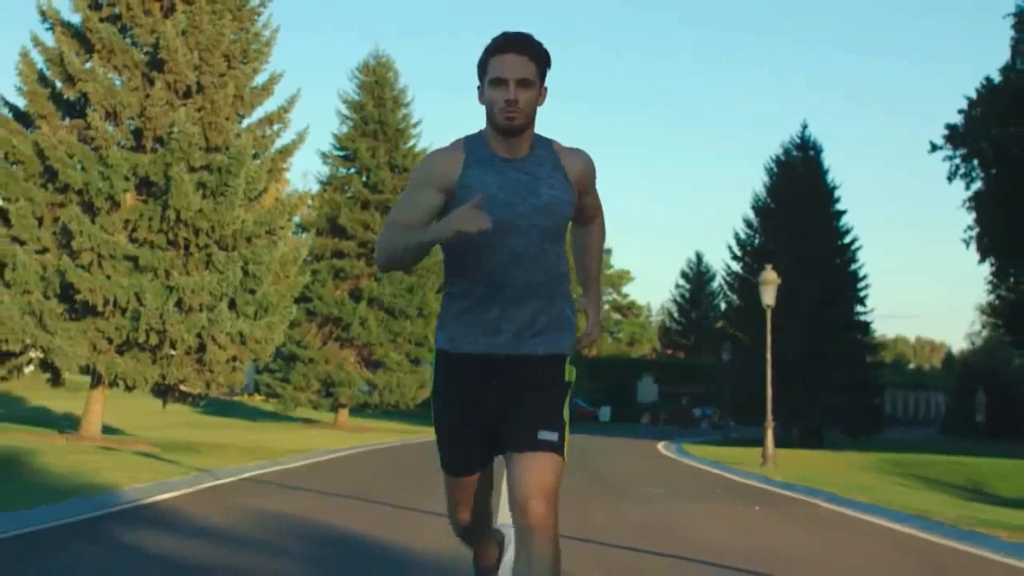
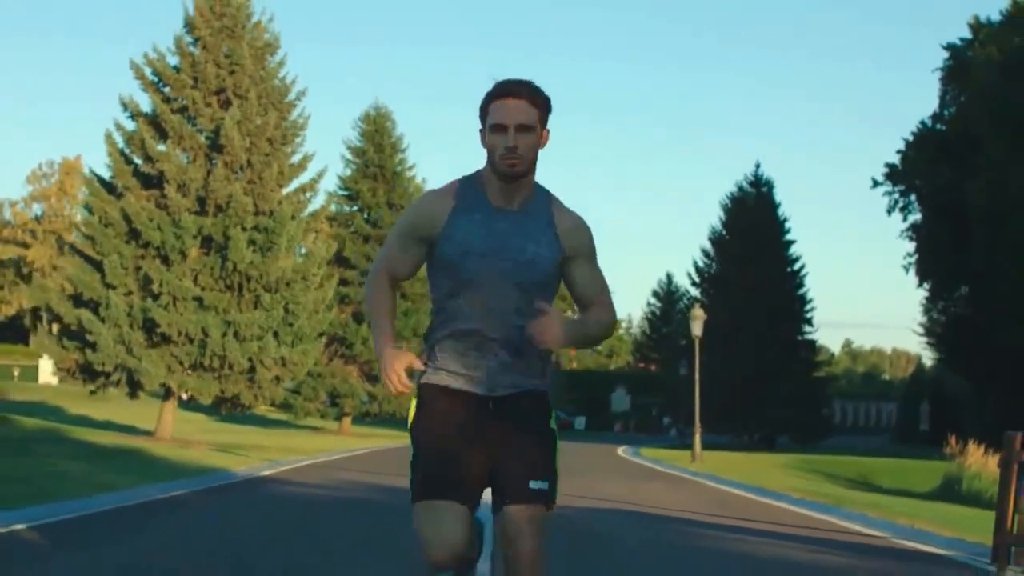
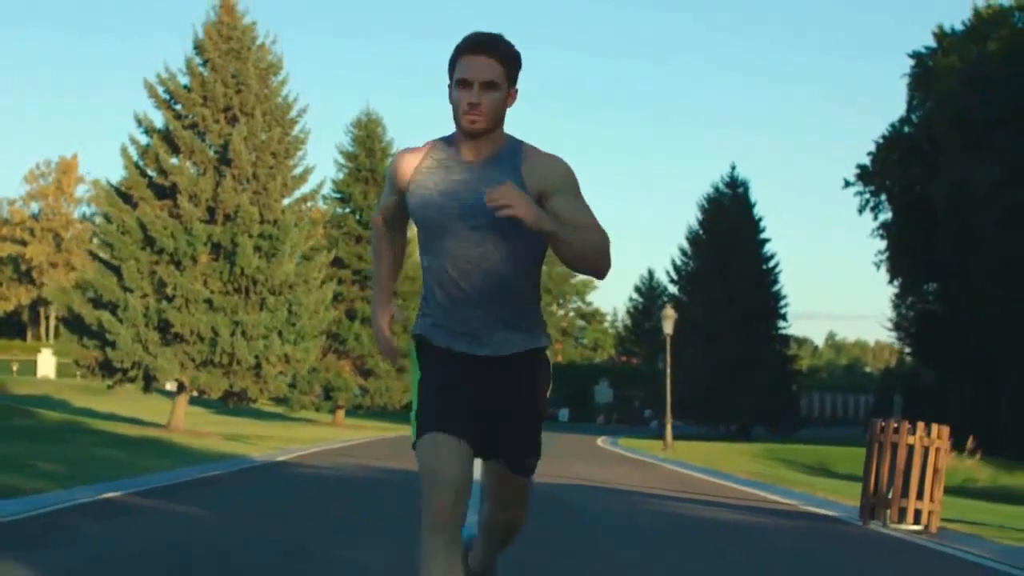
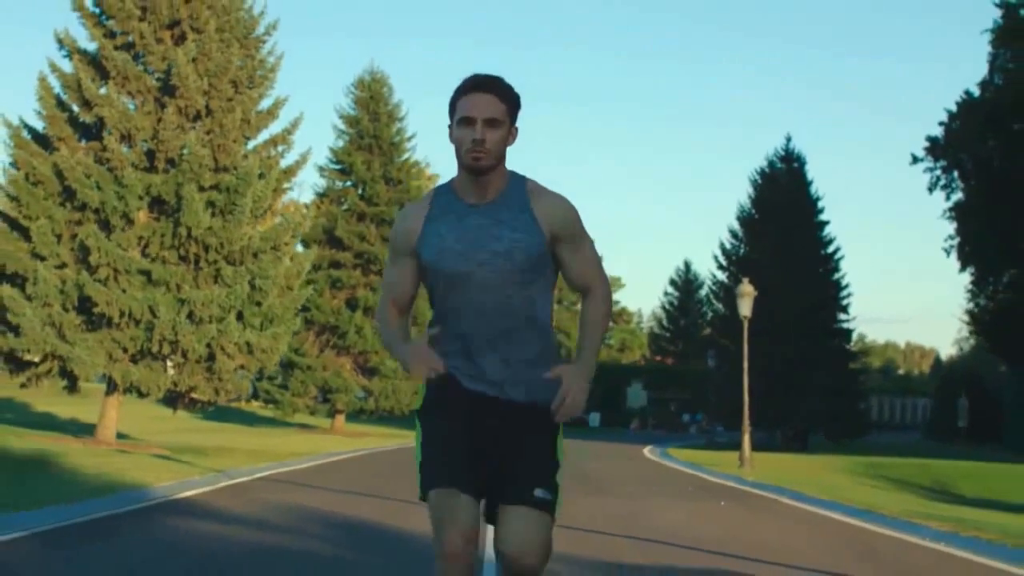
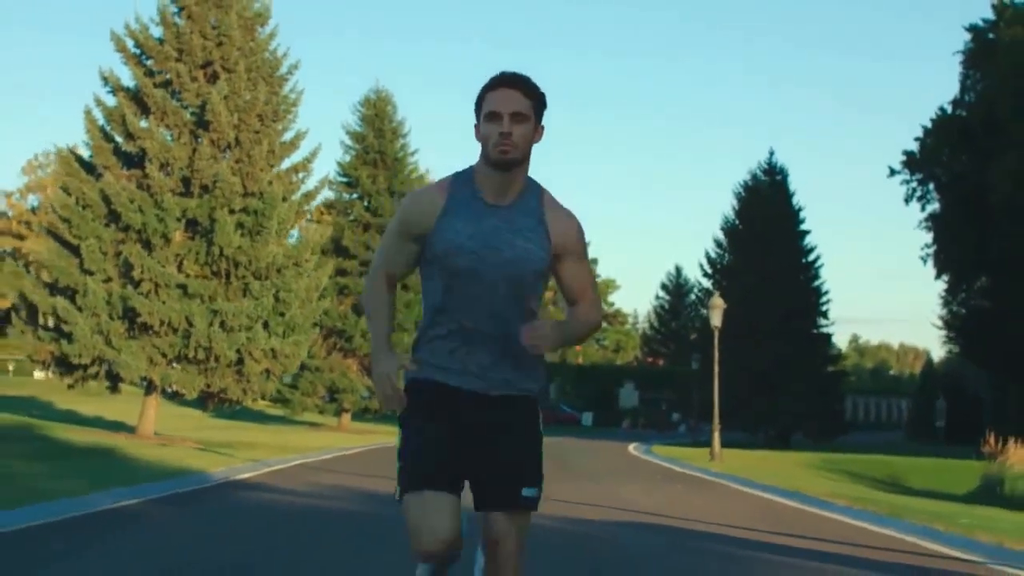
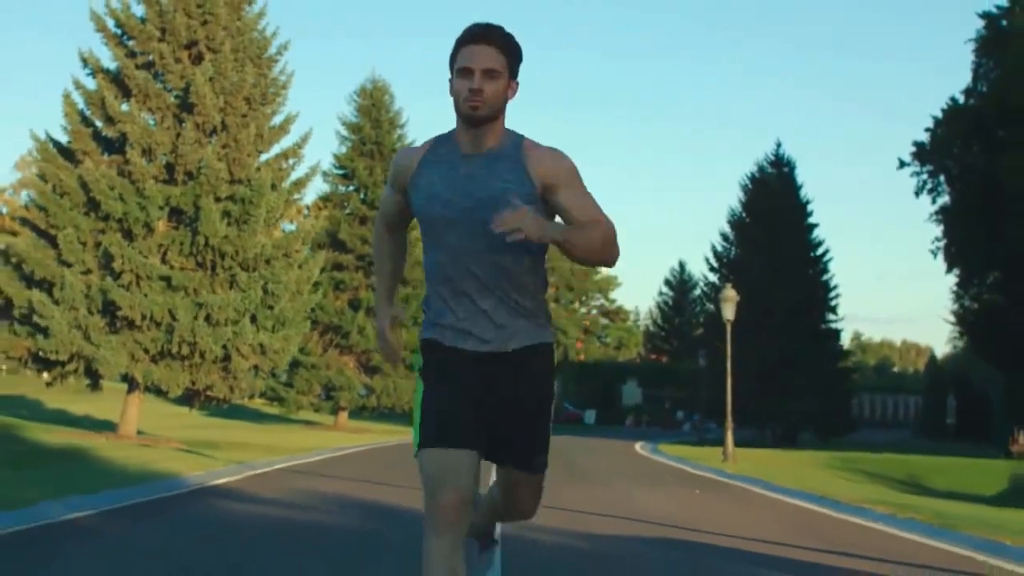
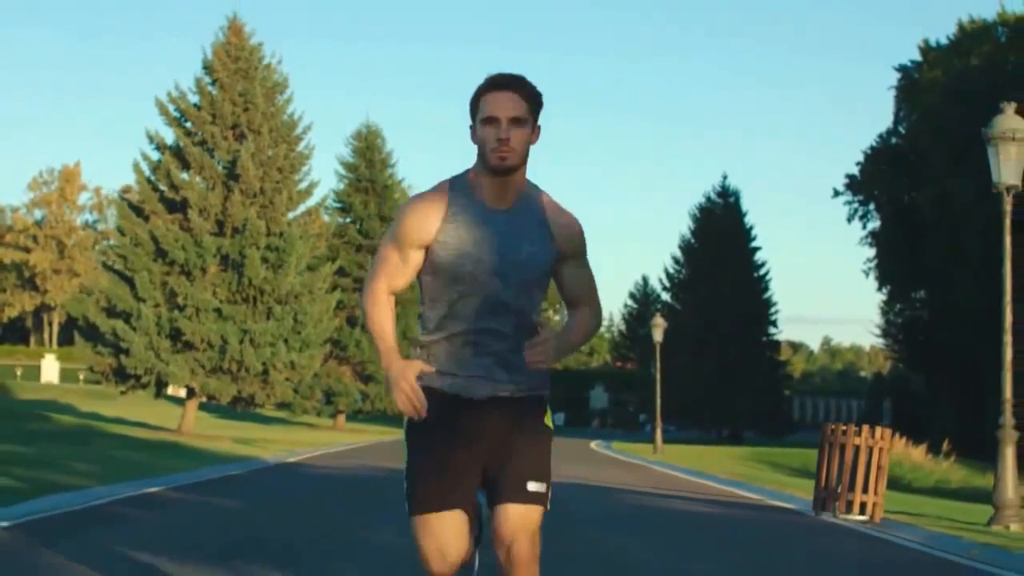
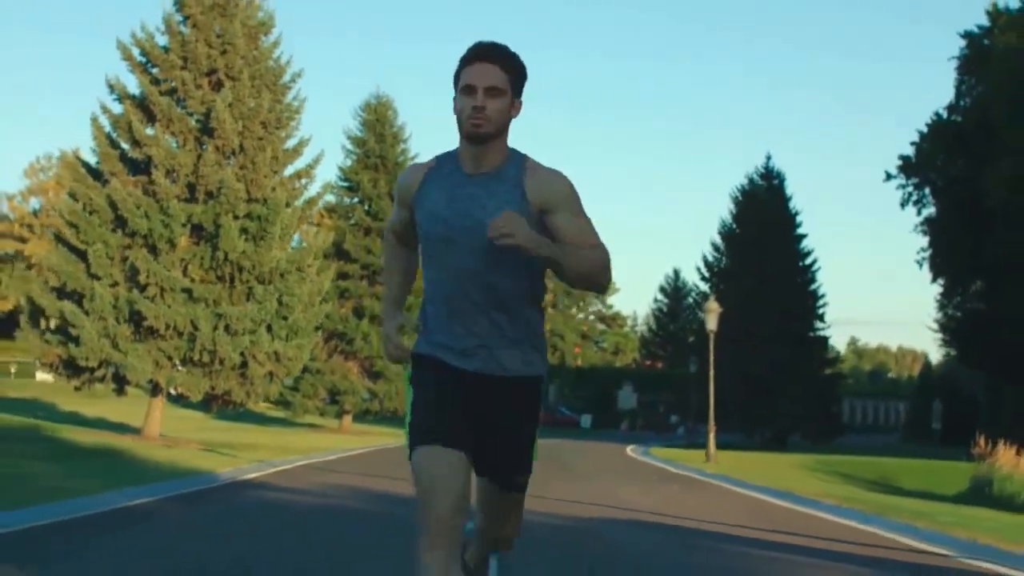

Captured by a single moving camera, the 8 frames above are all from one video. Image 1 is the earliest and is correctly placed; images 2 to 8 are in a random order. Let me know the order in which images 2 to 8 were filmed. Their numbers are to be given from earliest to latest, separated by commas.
4, 6, 5, 8, 2, 3, 7
